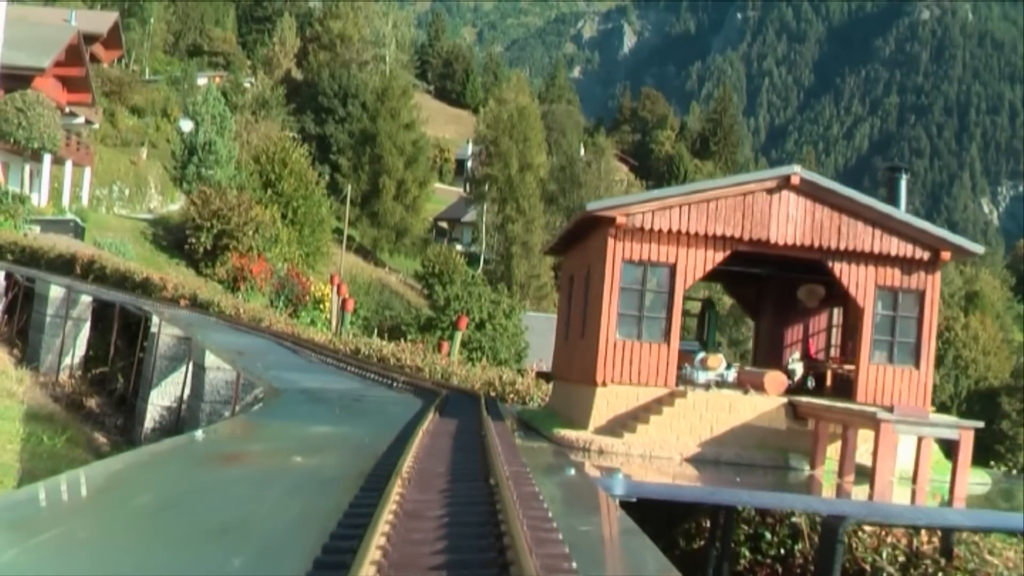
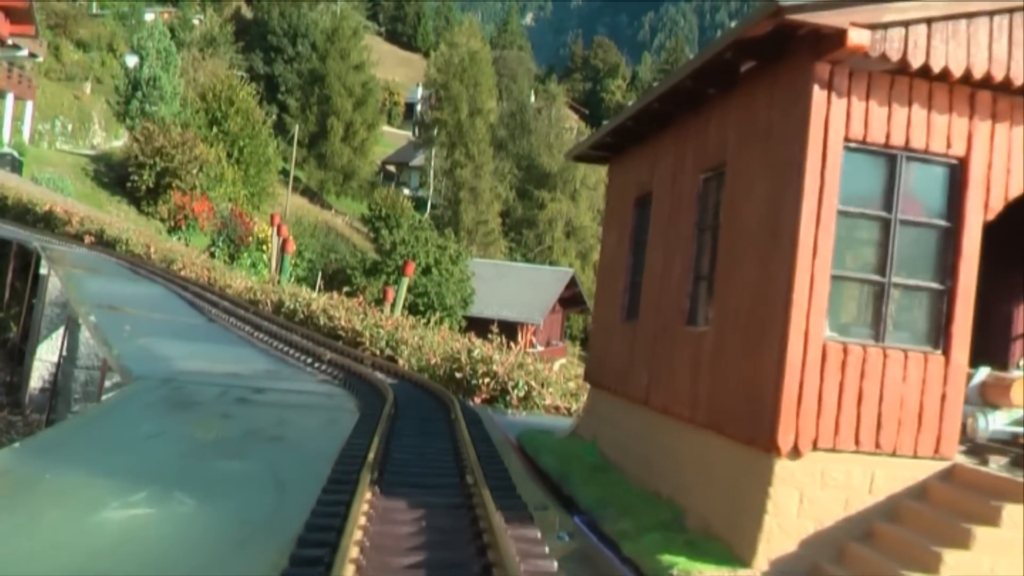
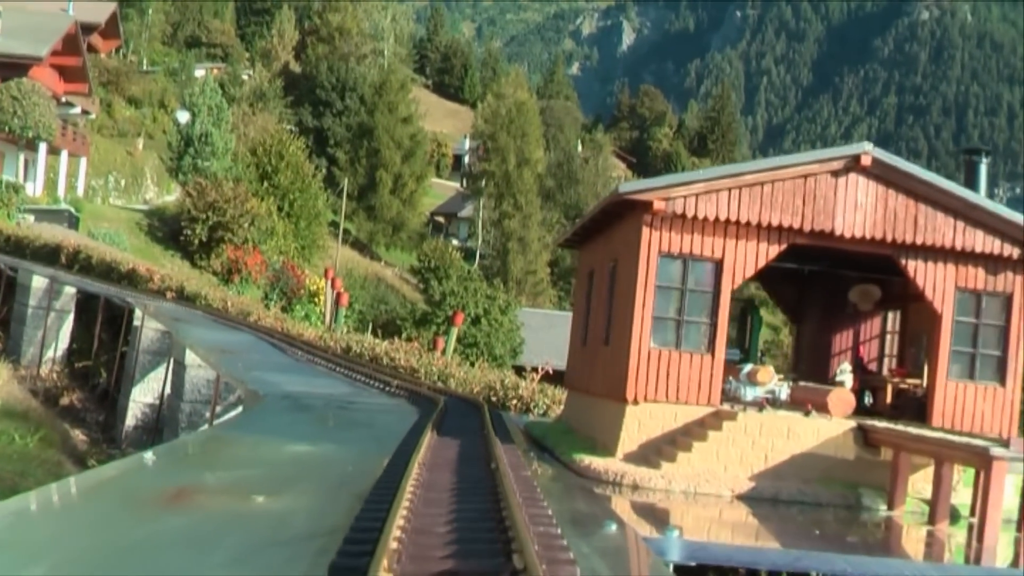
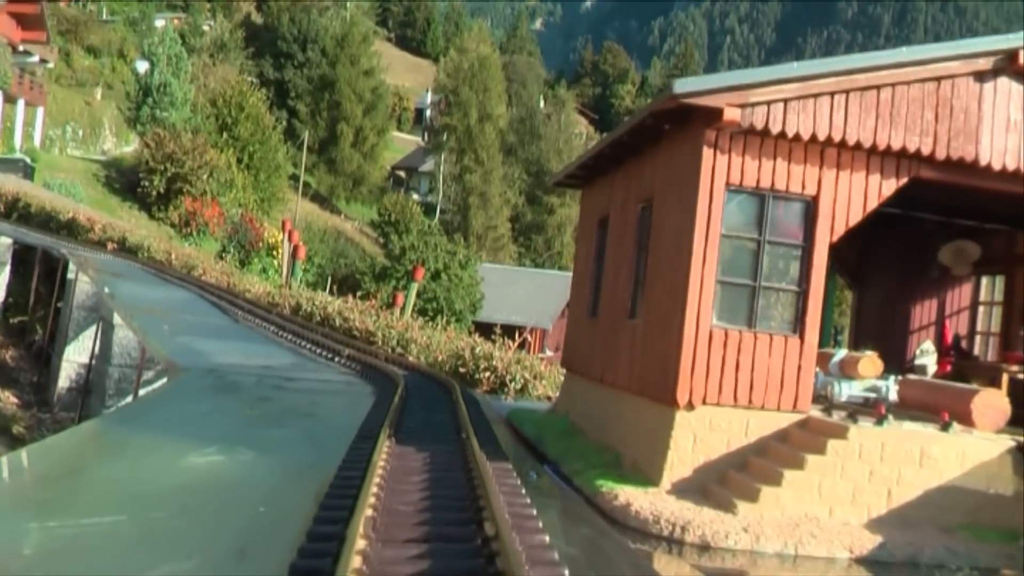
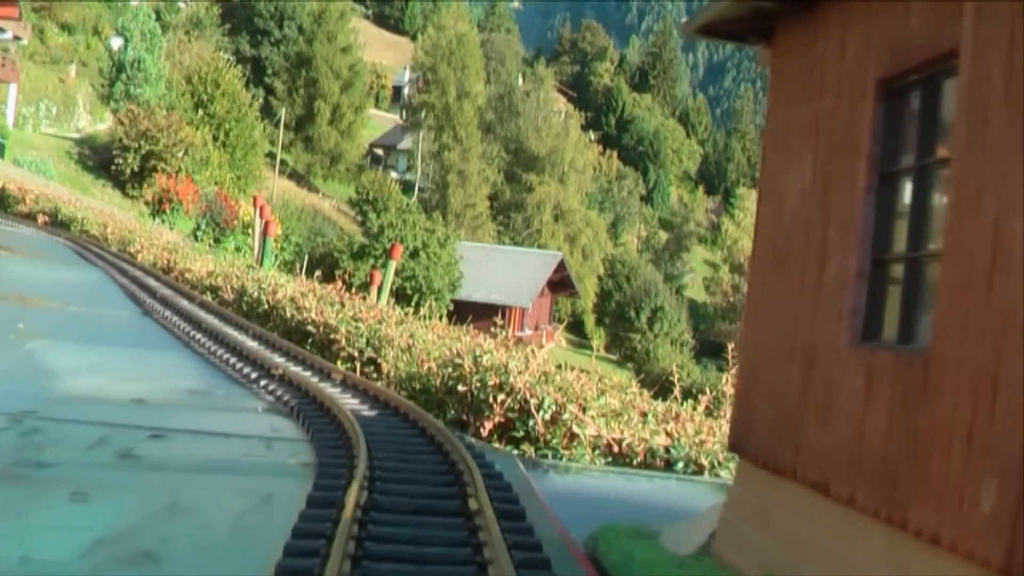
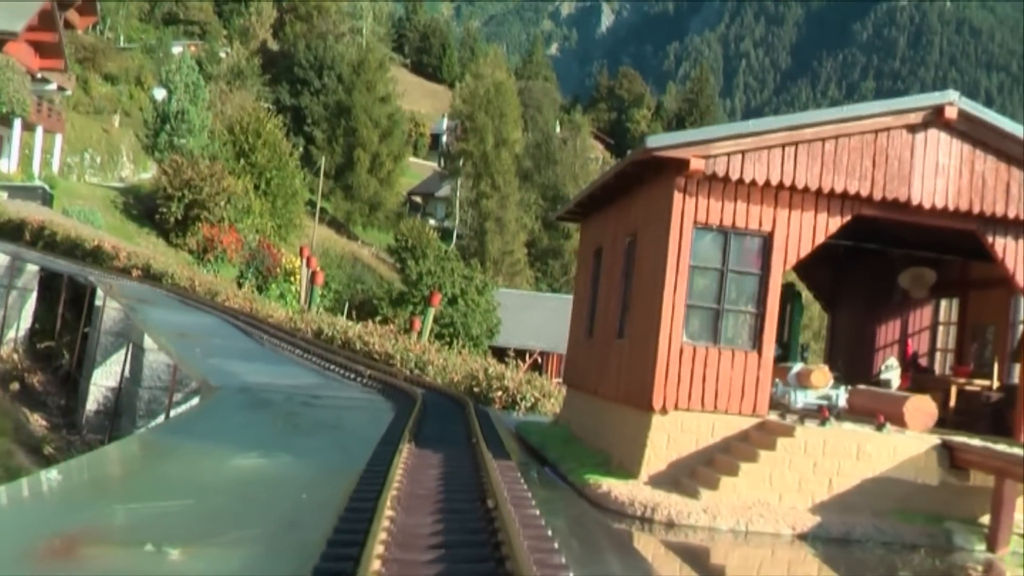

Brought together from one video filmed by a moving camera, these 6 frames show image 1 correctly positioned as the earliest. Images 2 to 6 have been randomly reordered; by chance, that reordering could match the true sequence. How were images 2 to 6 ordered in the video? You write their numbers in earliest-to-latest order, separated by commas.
3, 6, 4, 2, 5
